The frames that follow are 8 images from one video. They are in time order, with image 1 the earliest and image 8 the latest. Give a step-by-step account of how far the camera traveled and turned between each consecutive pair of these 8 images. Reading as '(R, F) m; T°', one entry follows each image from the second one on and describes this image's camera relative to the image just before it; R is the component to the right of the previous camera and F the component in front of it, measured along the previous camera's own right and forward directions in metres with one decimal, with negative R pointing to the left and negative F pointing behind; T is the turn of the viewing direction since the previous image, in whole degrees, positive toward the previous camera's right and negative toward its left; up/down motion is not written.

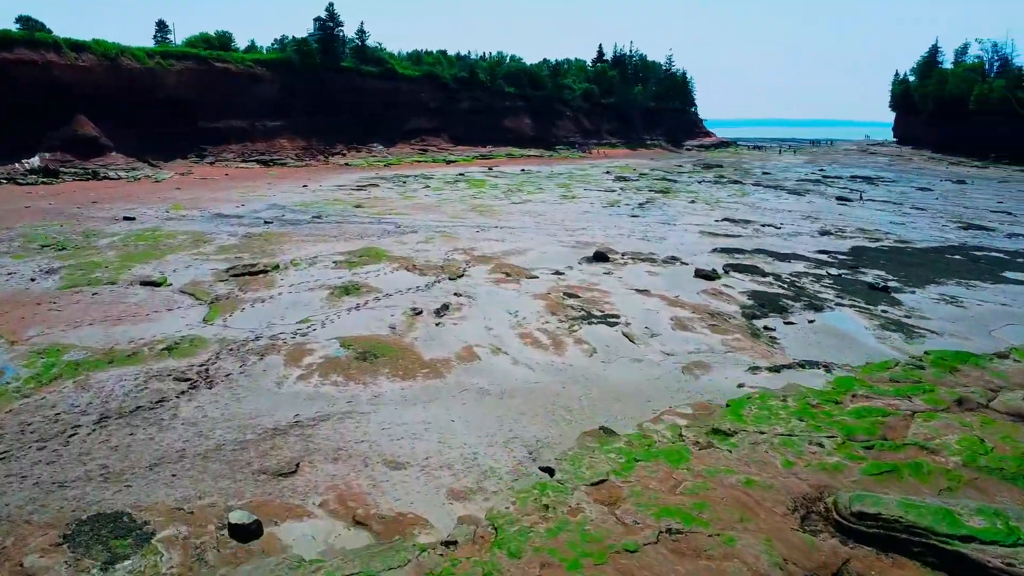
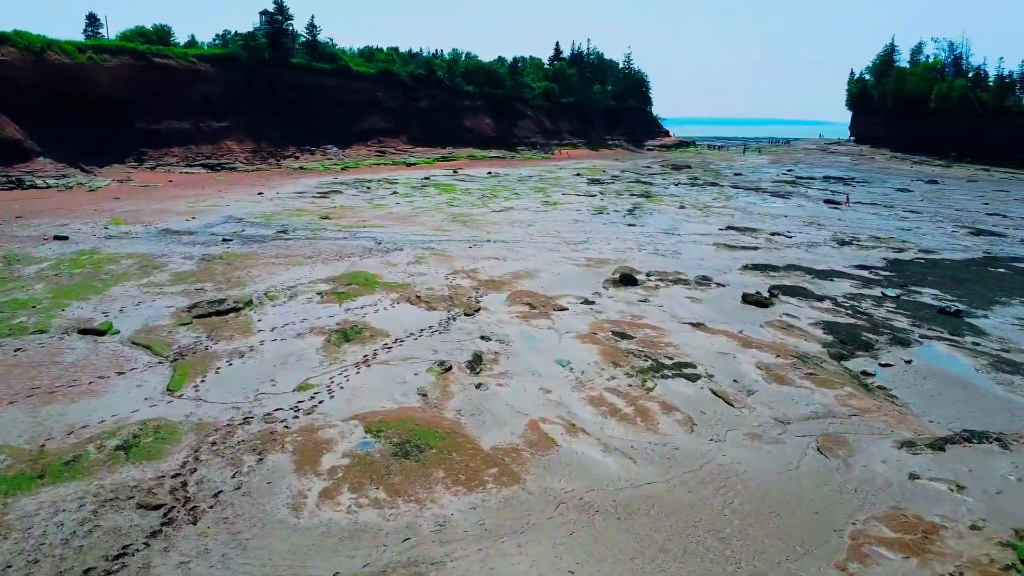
(-1.4, +2.8) m; +4°
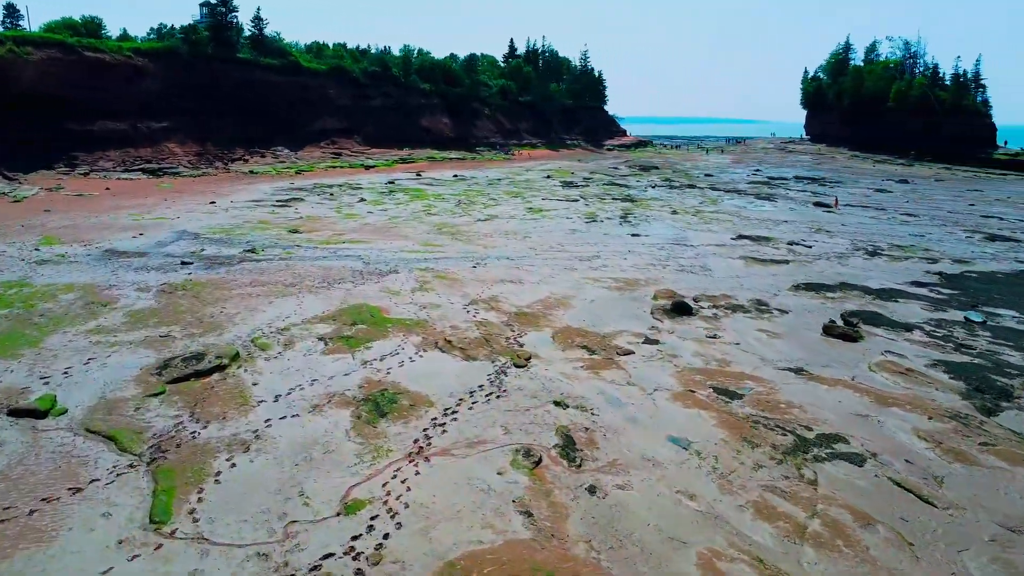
(-1.6, +2.8) m; +4°
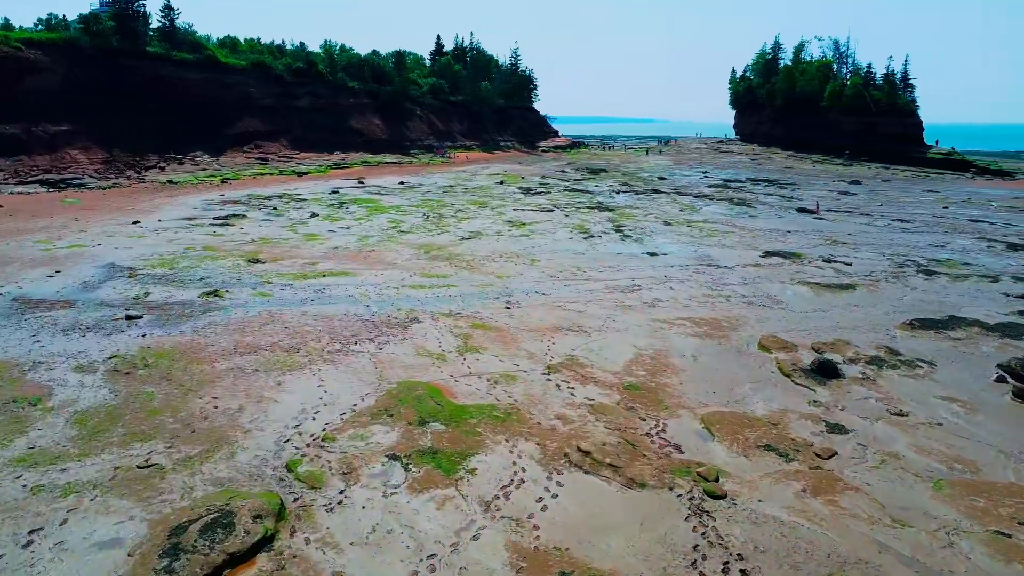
(-2.5, +3.7) m; +7°
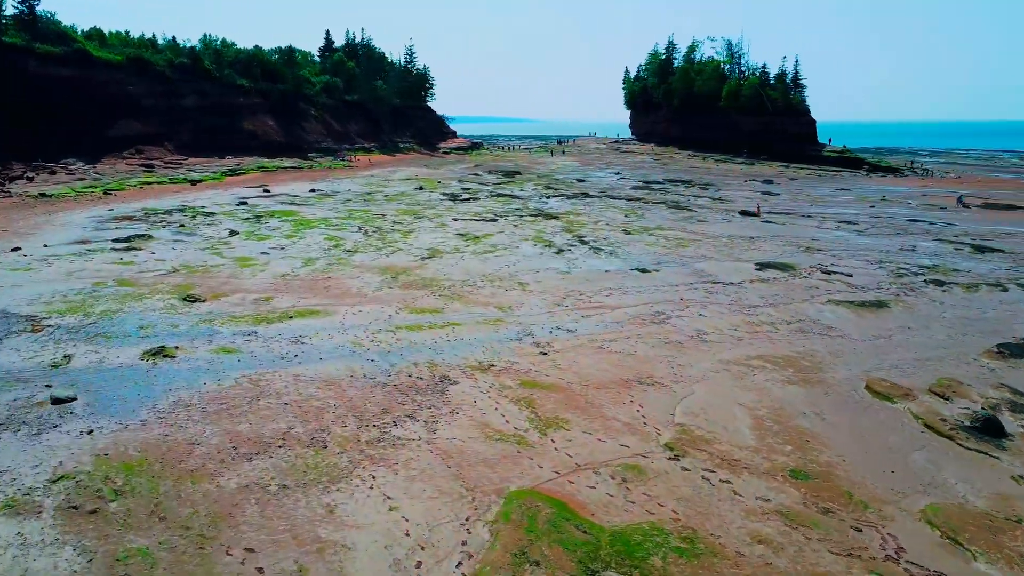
(-2.3, +2.9) m; +9°
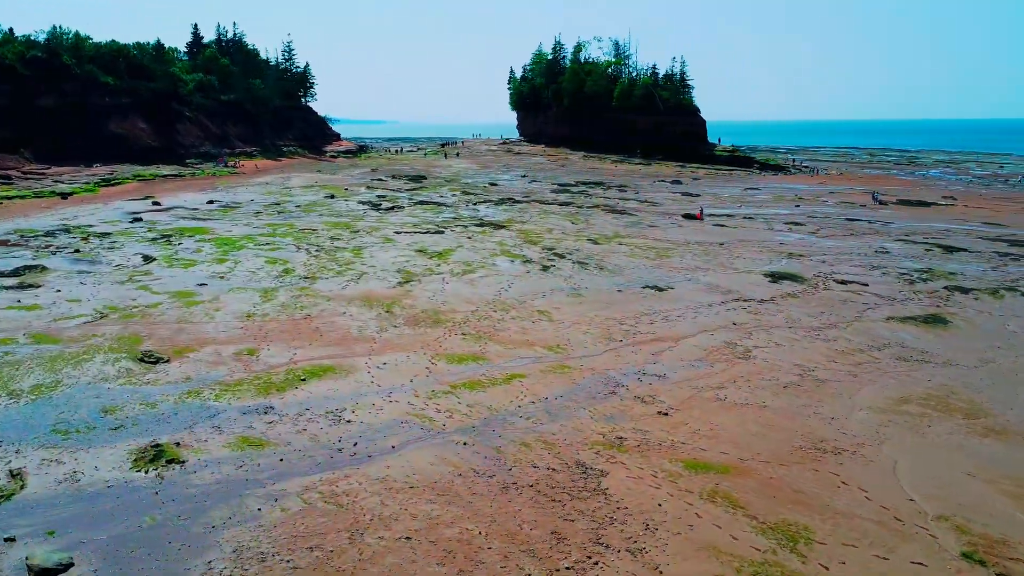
(-2.8, +2.9) m; +10°
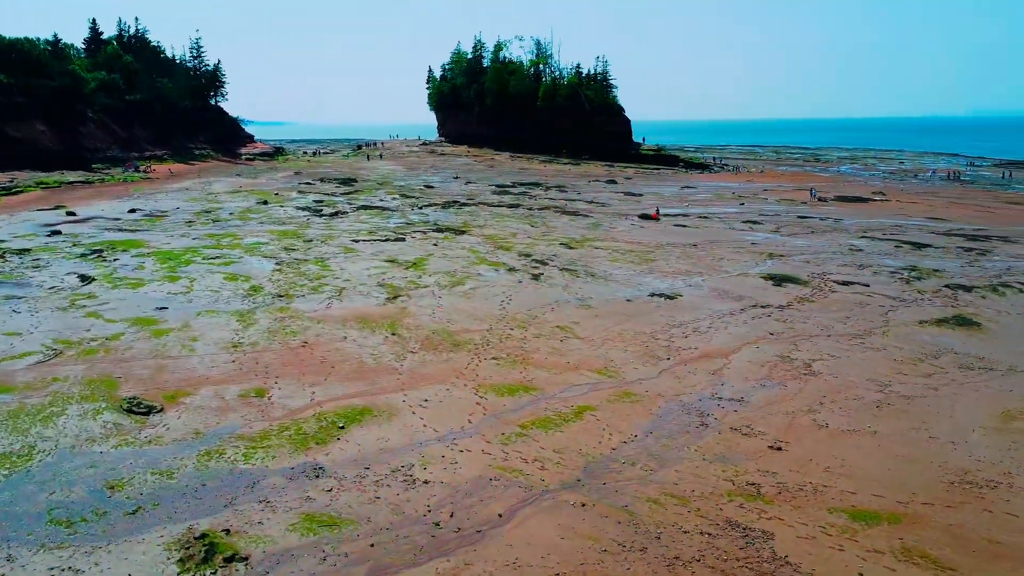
(-1.8, +1.5) m; +7°
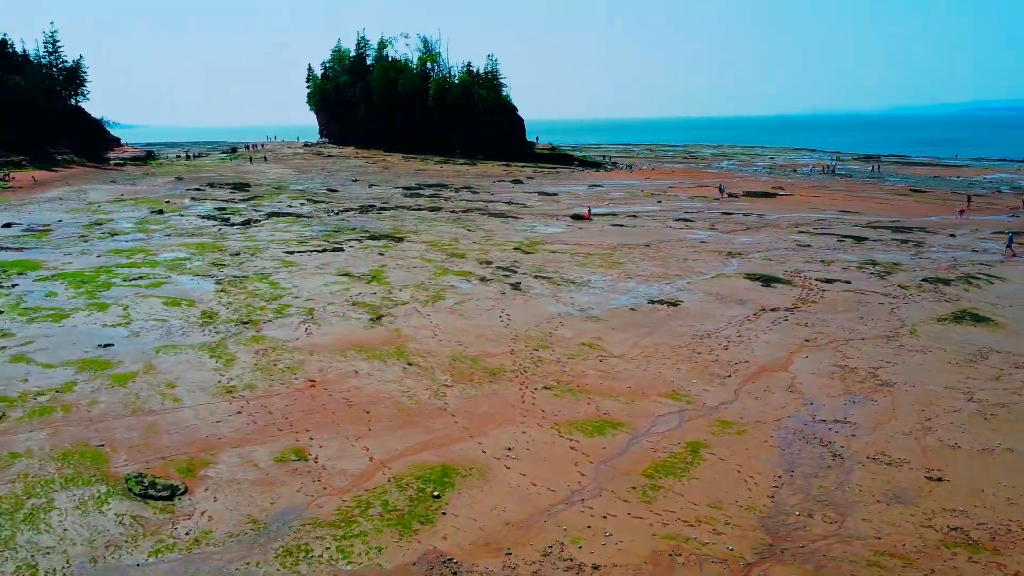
(-2.2, +1.7) m; +9°
